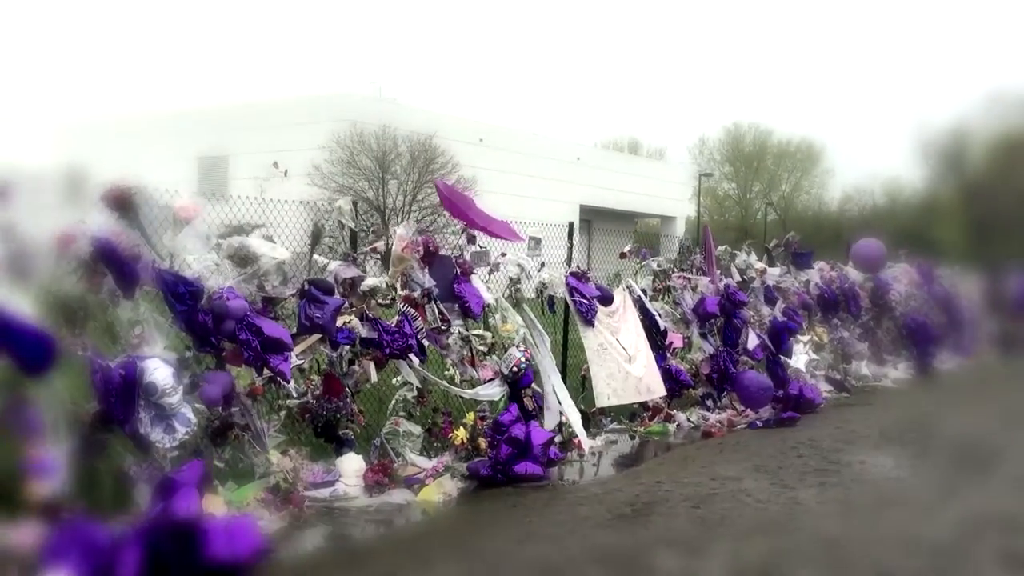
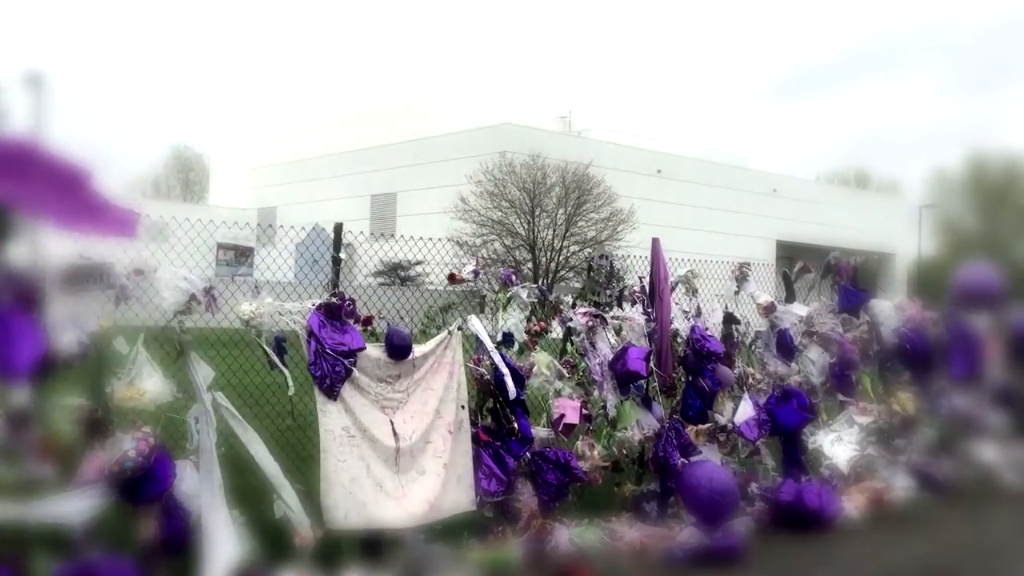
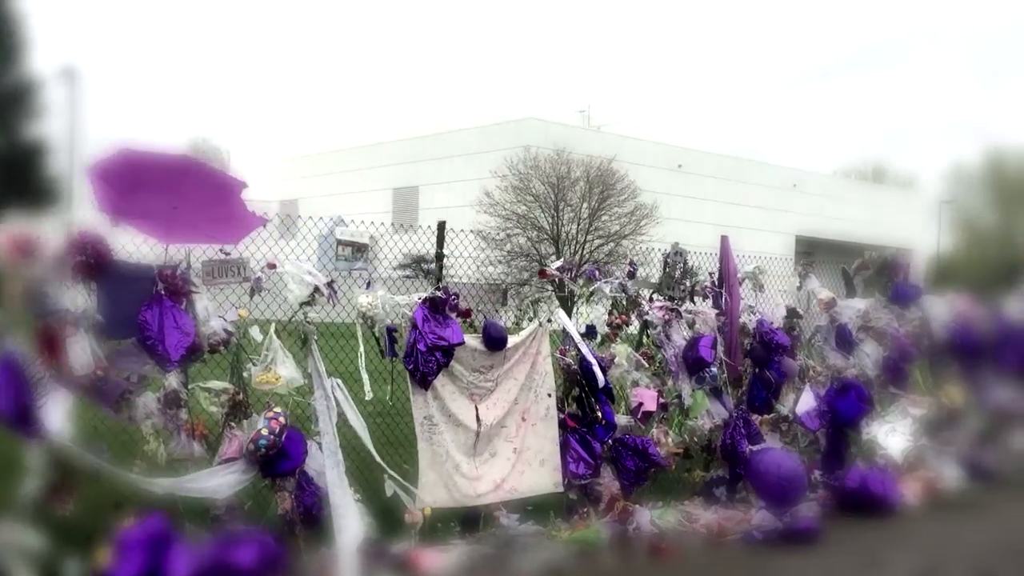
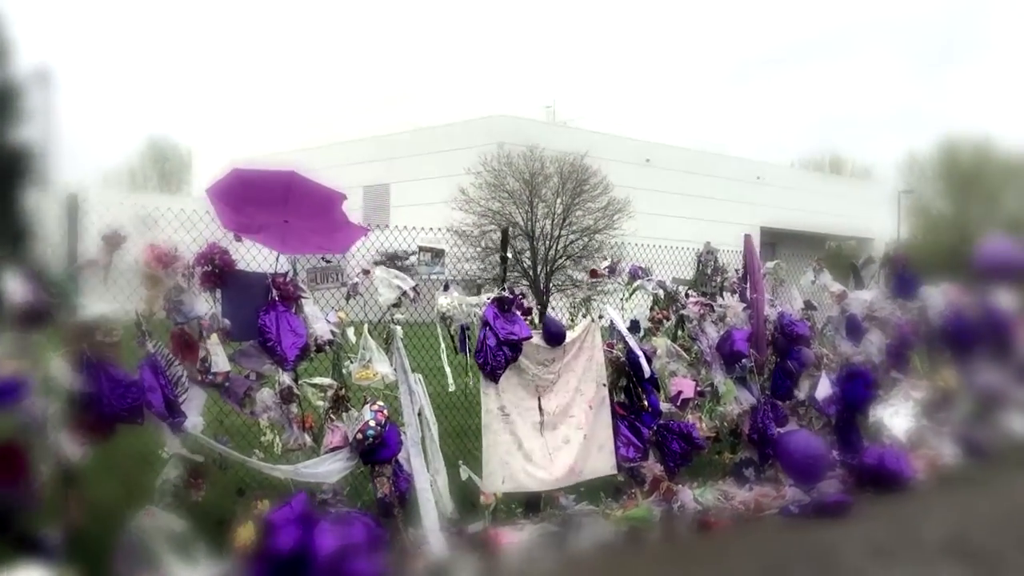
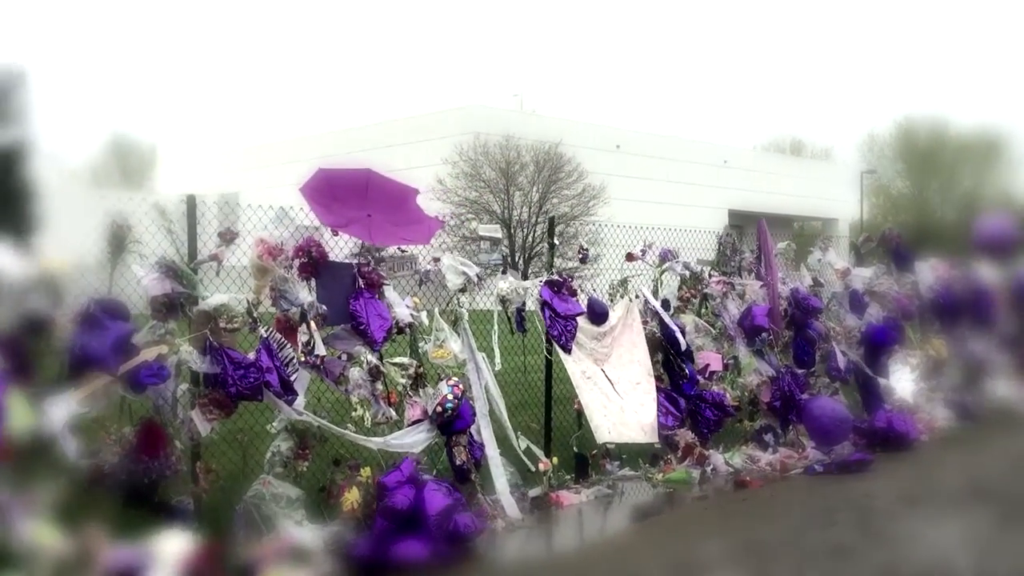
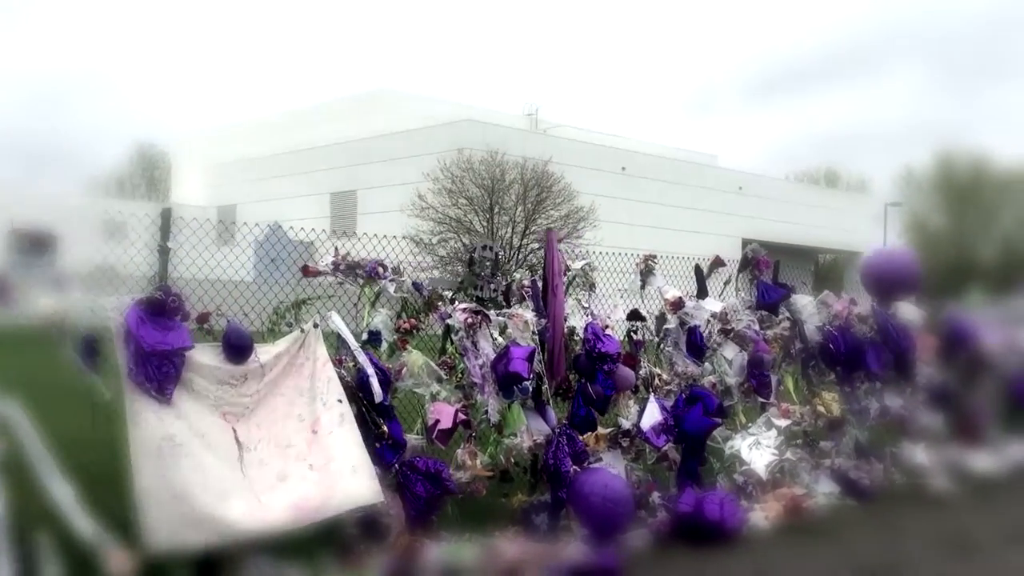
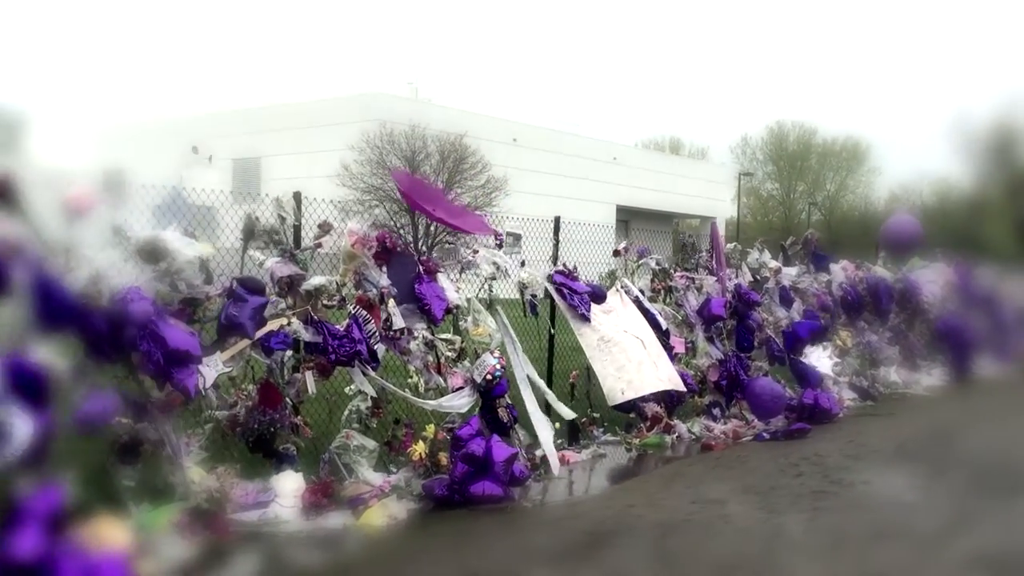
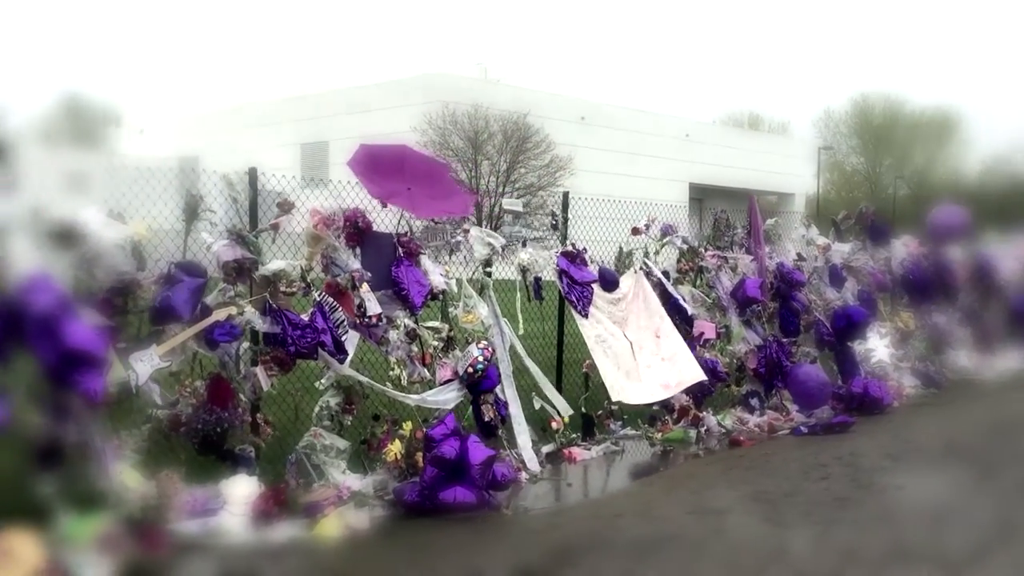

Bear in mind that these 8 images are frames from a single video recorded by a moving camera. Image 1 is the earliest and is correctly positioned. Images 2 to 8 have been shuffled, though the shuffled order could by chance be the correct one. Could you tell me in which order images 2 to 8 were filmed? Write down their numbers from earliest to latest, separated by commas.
7, 8, 5, 4, 3, 2, 6
